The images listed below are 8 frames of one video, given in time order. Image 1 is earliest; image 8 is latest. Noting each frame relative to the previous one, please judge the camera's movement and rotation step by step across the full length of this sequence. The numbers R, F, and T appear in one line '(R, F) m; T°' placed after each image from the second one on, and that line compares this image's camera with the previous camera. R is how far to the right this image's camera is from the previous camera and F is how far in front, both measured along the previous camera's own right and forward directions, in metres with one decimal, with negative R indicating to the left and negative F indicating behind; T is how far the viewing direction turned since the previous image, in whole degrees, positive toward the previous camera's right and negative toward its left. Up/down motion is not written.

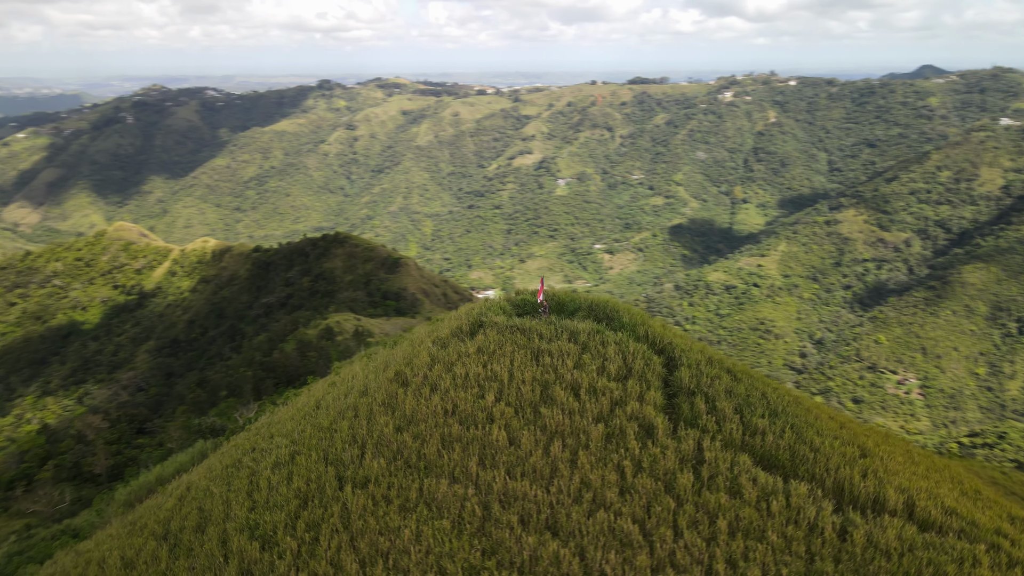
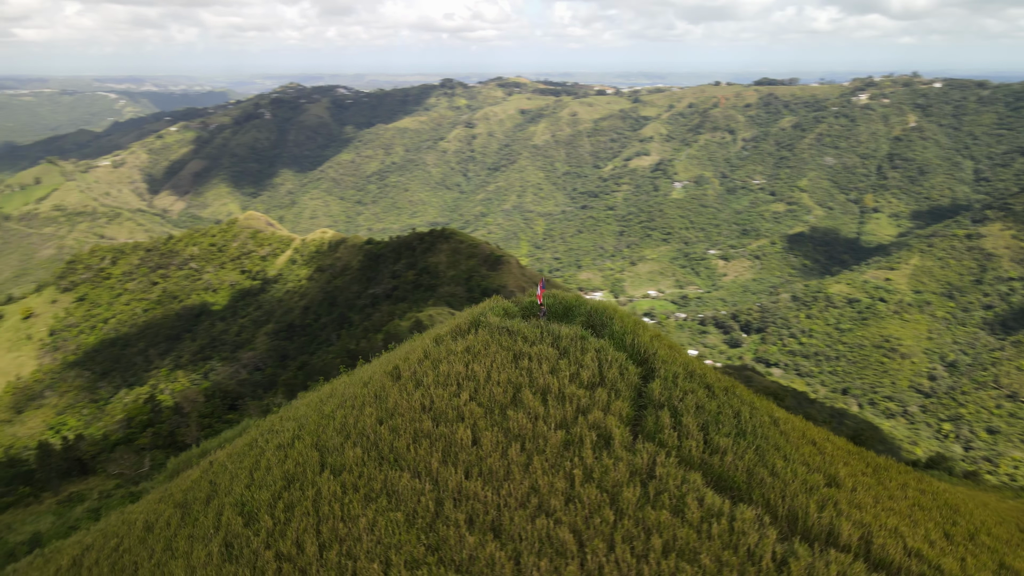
(+2.9, +0.1) m; -8°
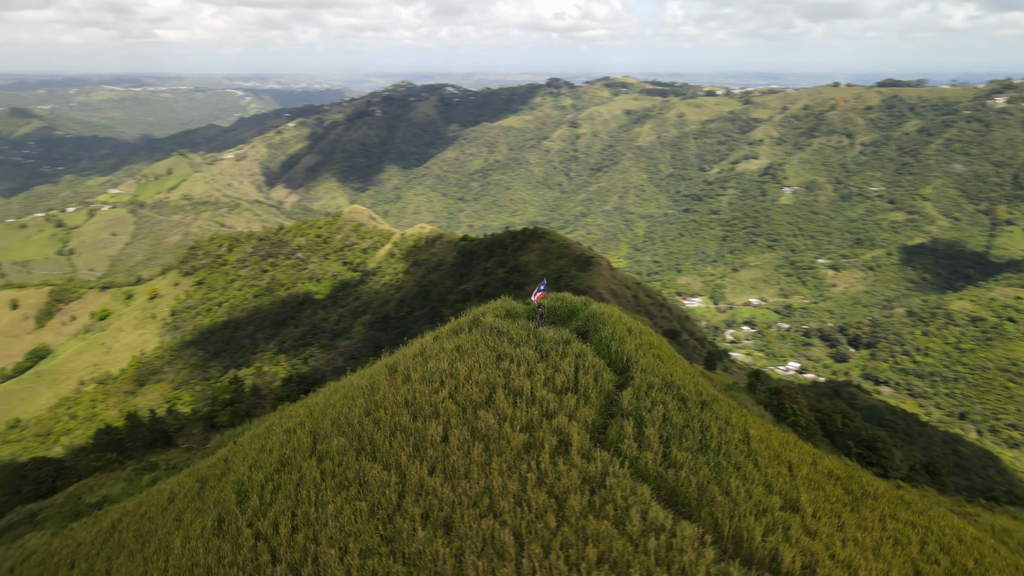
(+2.6, +0.1) m; -7°
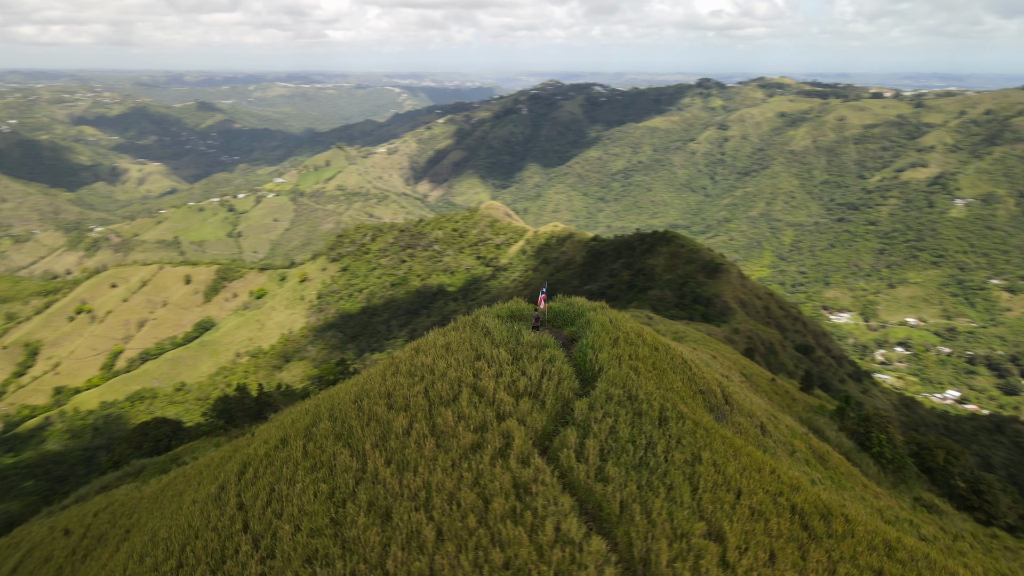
(+3.6, +0.2) m; -10°
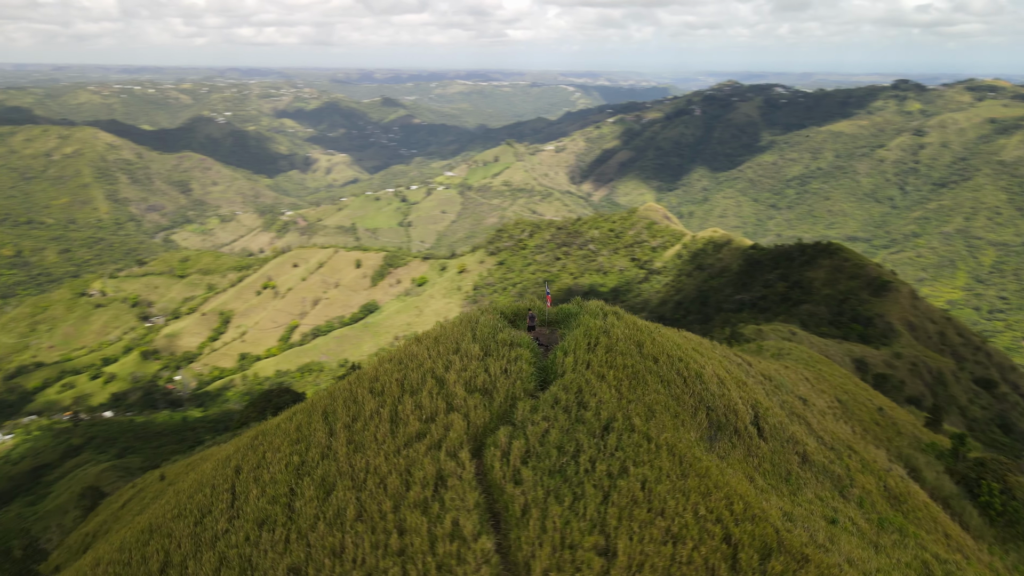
(+4.2, +0.3) m; -12°
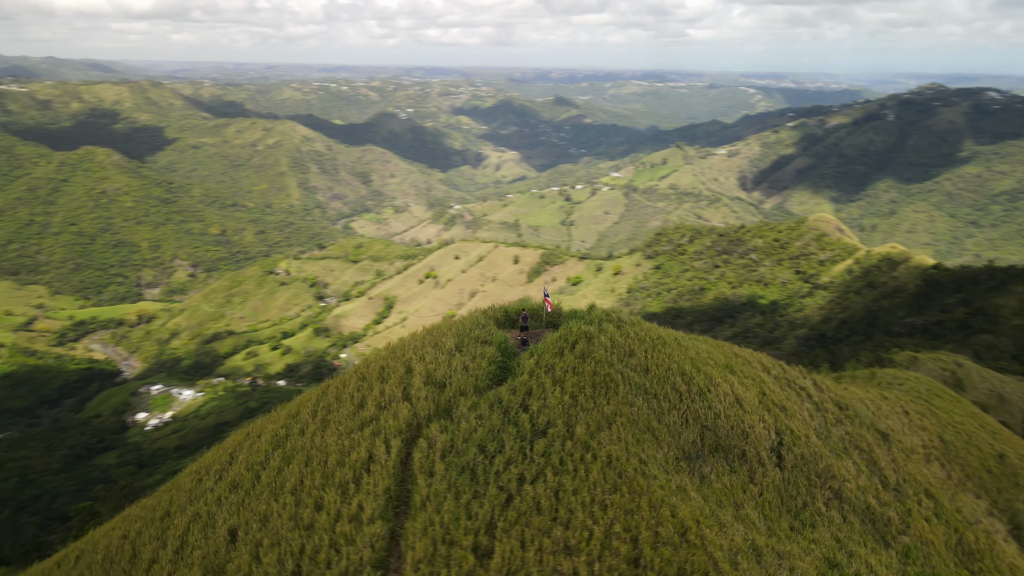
(+4.2, +0.4) m; -12°
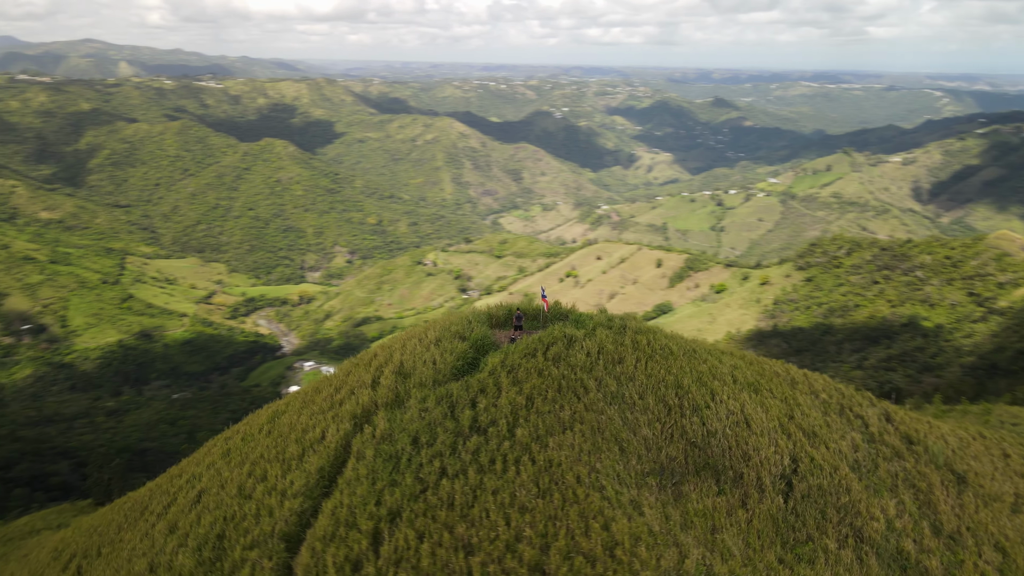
(+3.8, +0.3) m; -11°
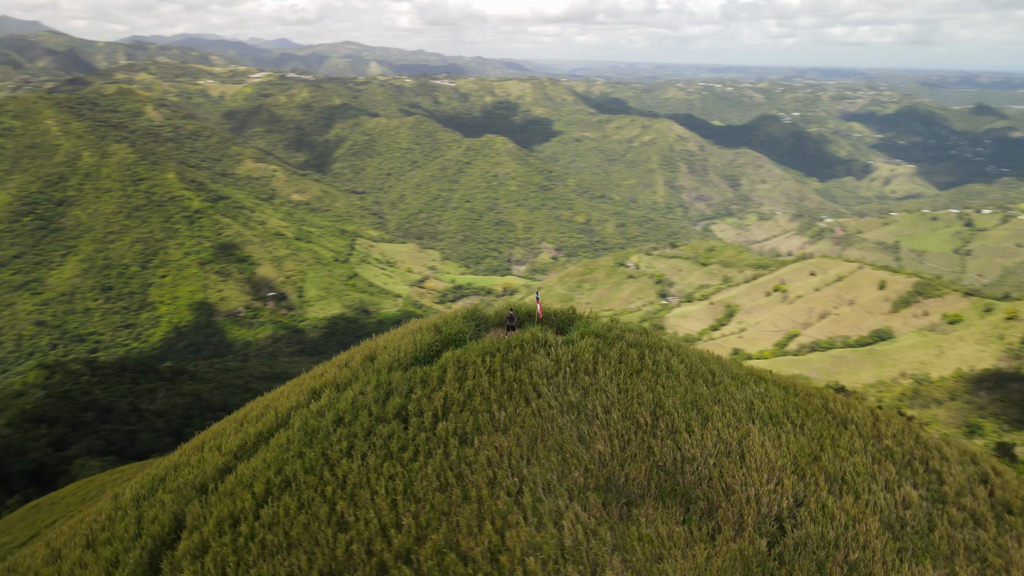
(+5.3, +0.5) m; -15°
